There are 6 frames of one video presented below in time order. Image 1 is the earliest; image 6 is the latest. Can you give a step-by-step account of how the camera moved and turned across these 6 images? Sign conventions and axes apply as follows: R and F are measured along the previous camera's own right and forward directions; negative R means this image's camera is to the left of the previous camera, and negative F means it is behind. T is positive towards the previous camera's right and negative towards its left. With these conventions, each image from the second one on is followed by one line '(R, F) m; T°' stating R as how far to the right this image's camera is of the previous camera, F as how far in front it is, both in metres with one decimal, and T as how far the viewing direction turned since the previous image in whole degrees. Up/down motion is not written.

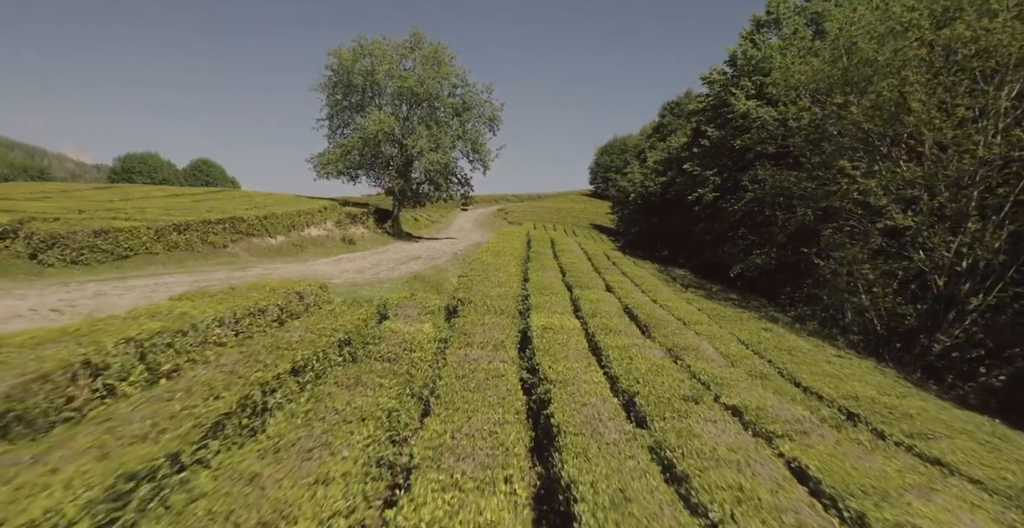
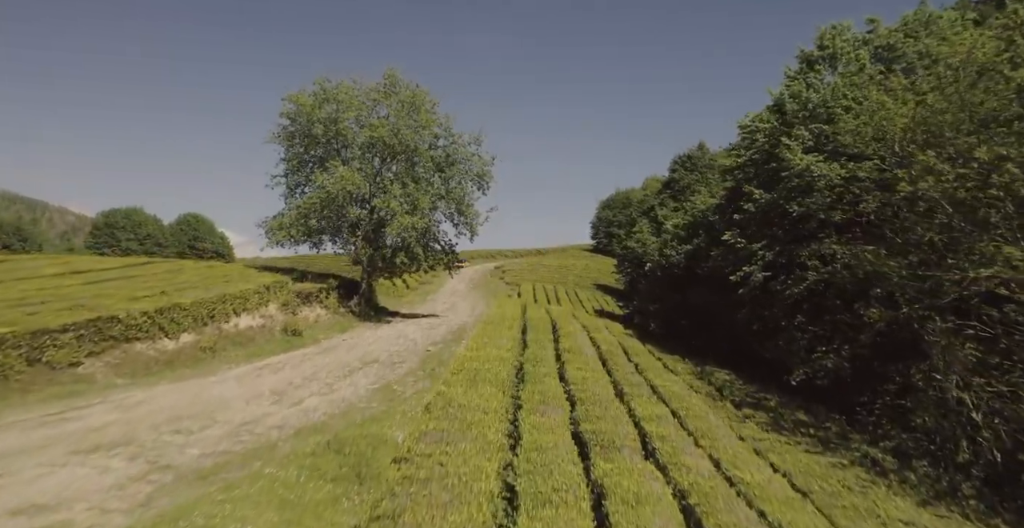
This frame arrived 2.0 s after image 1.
(+0.5, +8.2) m; 0°
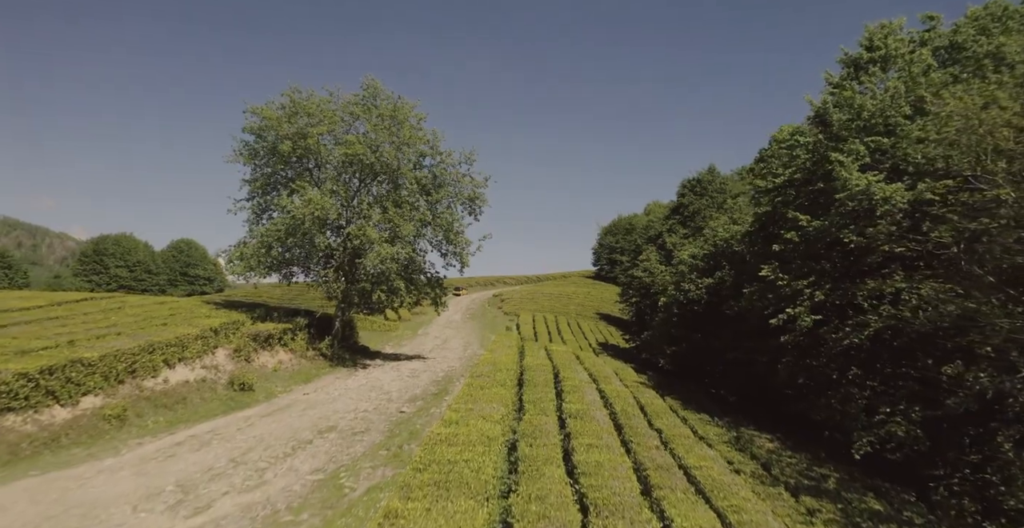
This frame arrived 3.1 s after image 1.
(+0.3, +4.9) m; 0°
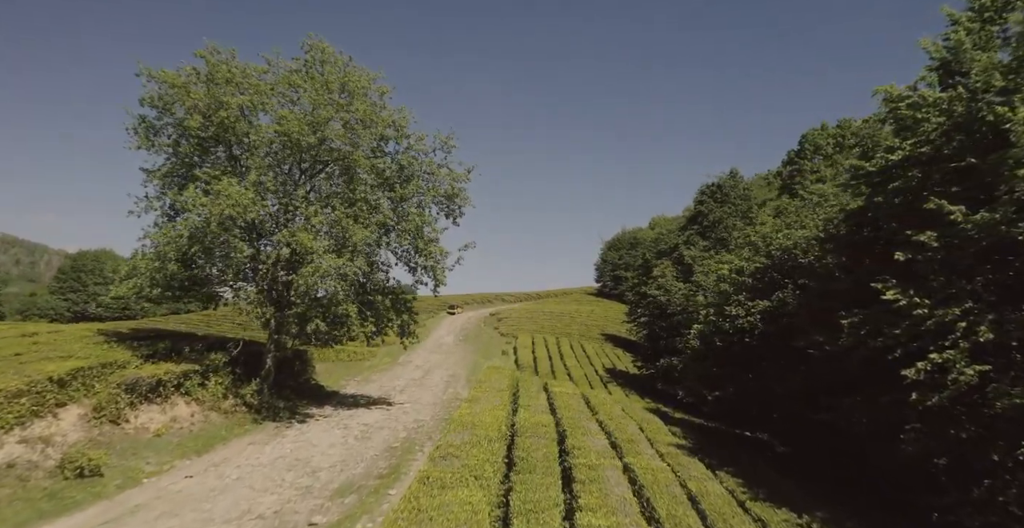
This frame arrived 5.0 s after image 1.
(+0.5, +8.3) m; 0°
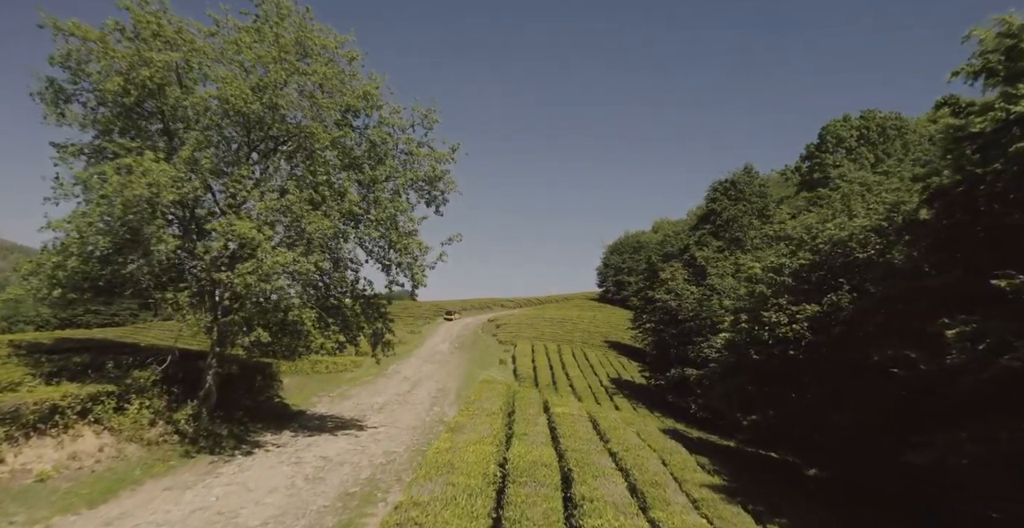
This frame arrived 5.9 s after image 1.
(+0.3, +4.5) m; 0°
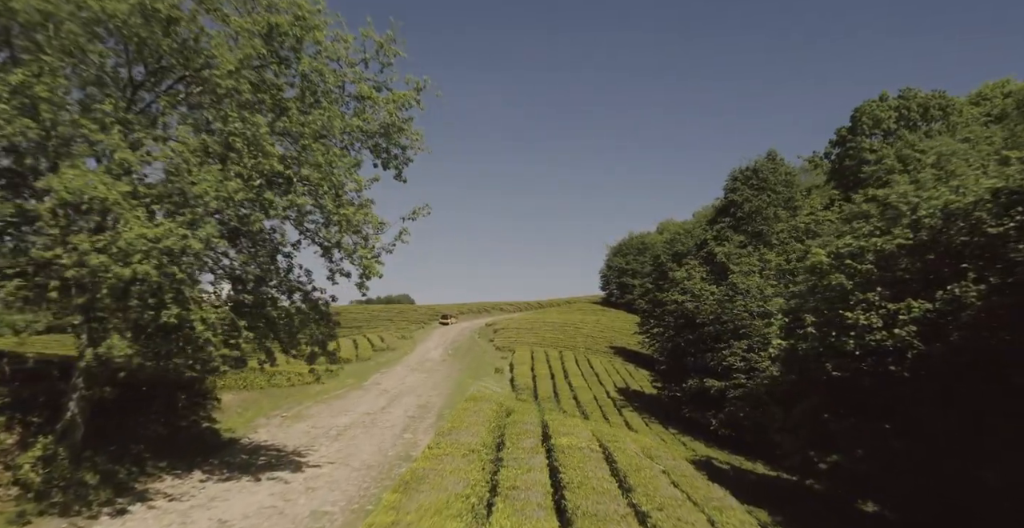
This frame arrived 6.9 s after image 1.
(+0.4, +6.0) m; 0°
